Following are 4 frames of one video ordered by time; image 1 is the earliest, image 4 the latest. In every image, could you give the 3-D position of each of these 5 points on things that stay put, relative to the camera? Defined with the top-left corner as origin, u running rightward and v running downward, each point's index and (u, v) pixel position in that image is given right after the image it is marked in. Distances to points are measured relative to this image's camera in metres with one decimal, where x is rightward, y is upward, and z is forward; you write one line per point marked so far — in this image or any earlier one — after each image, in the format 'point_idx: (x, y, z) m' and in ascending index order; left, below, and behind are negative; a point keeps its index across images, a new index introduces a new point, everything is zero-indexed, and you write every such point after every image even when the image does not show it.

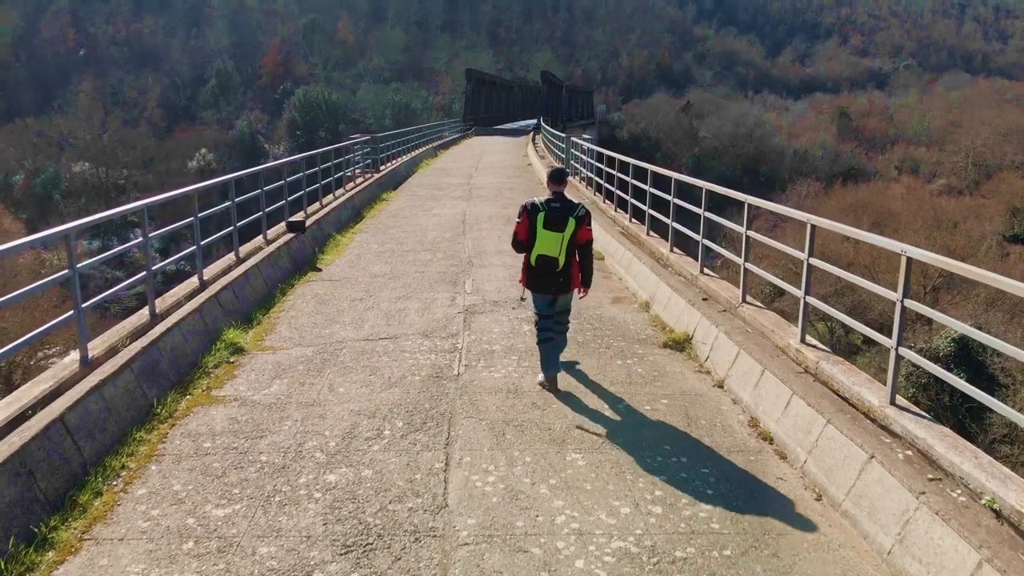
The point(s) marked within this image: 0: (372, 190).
0: (-2.6, +1.9, +17.0) m
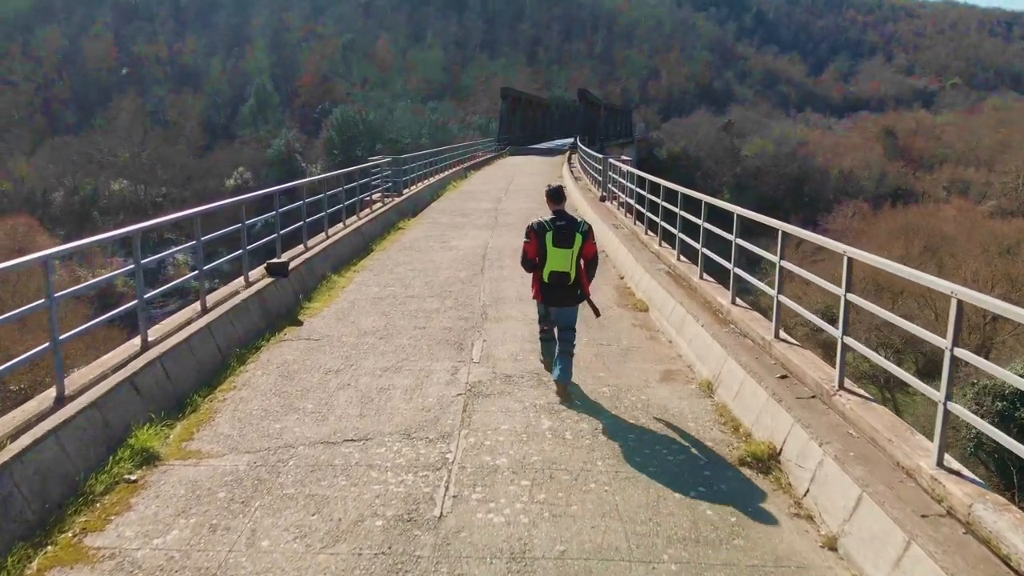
0: (-2.1, +1.3, +15.3) m
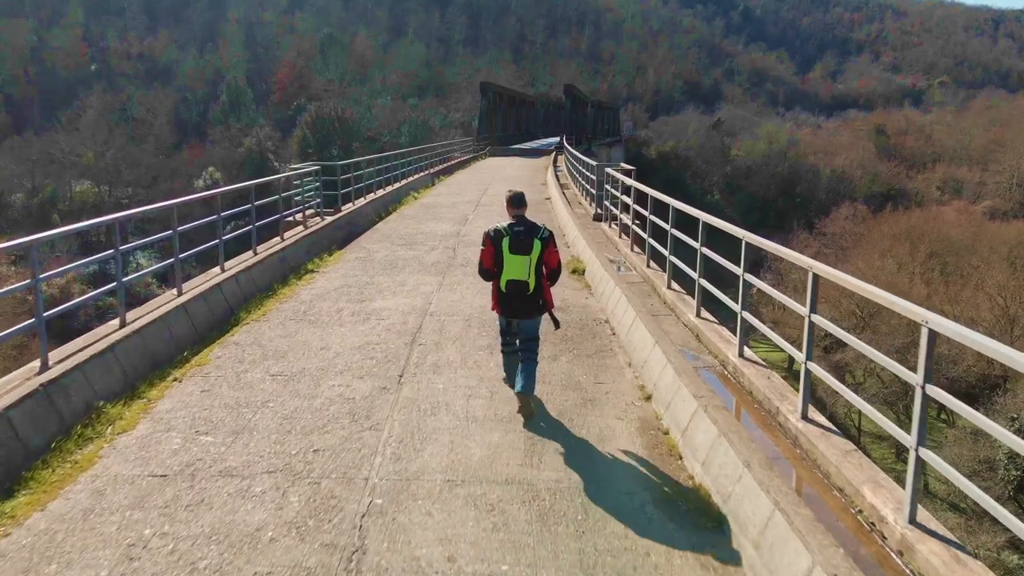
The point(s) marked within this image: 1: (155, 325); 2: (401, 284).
0: (-2.6, +0.5, +10.9) m
1: (-2.6, -0.3, +6.5) m
2: (-1.2, 0.0, +9.5) m
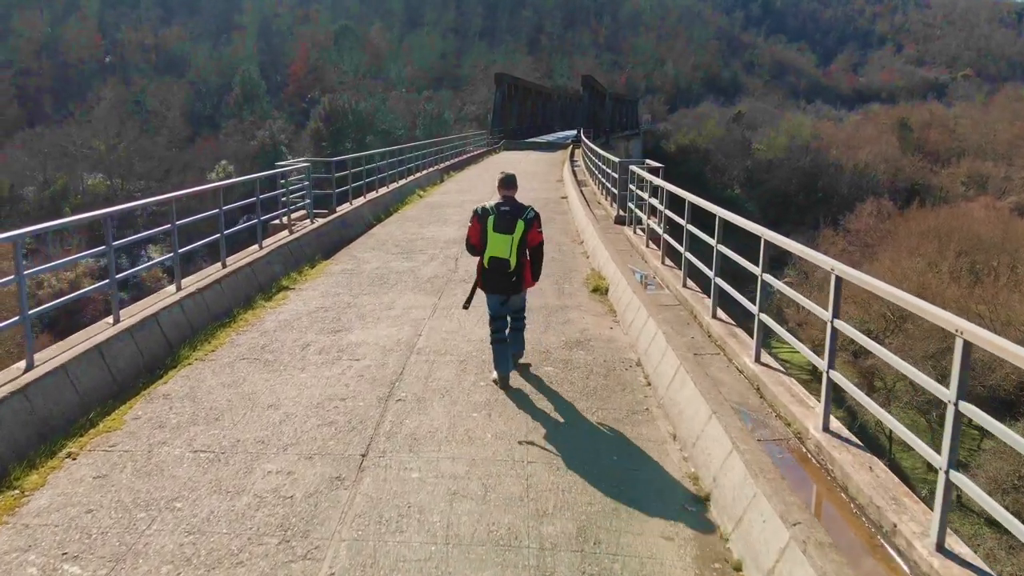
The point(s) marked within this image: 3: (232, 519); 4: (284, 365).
0: (-2.5, +0.3, +9.4) m
1: (-2.5, -0.5, +5.0) m
2: (-1.1, -0.2, +8.0) m
3: (-1.2, -1.0, +3.8) m
4: (-1.6, -0.5, +6.2) m
